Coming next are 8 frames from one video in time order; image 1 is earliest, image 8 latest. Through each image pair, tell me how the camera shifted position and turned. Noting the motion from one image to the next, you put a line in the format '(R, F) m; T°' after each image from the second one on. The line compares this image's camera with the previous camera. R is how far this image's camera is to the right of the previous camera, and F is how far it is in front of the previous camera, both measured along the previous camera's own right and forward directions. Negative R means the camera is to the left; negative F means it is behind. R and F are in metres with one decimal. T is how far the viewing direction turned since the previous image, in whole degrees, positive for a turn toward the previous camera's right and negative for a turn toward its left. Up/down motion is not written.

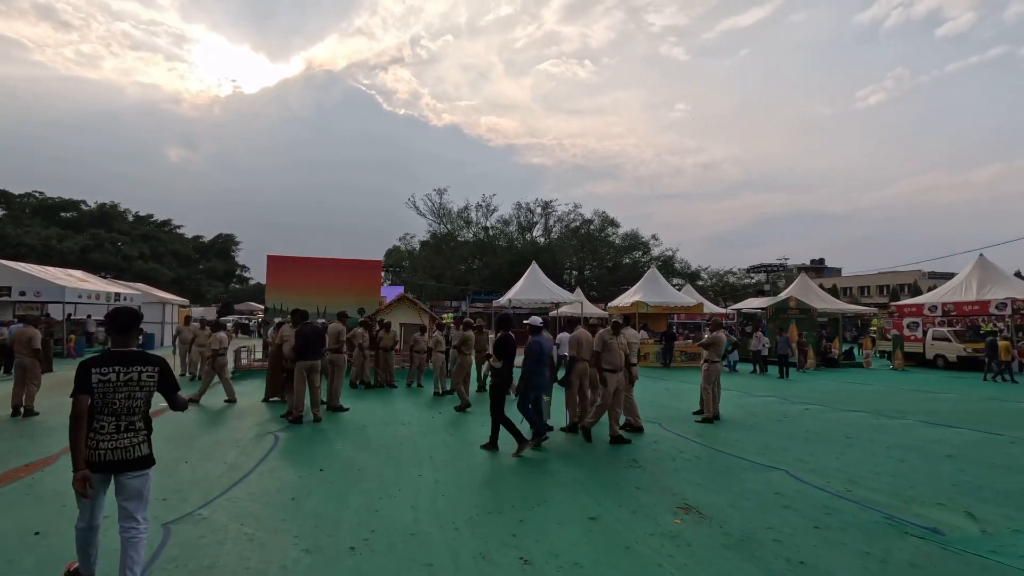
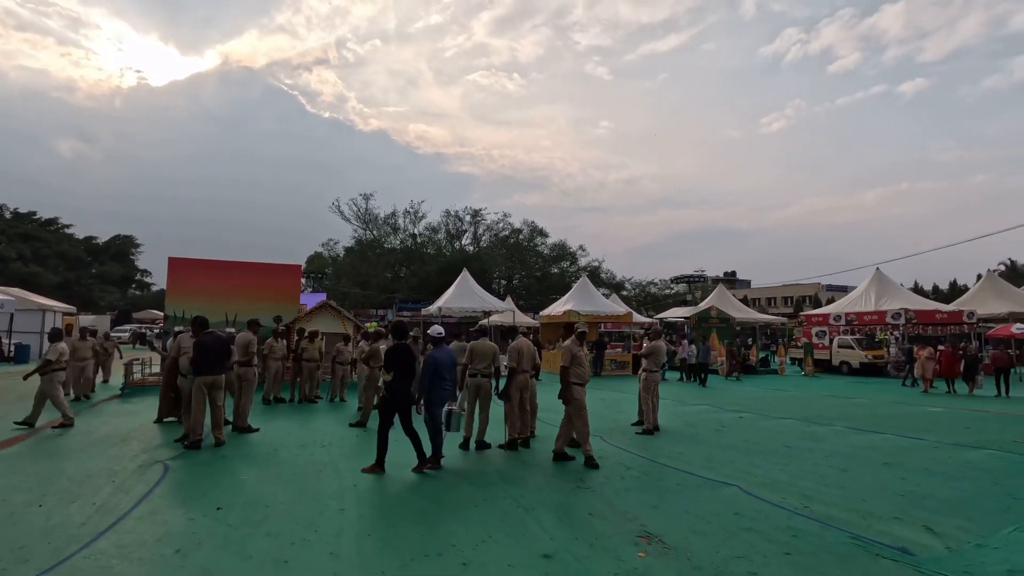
(-0.1, +0.6) m; +8°
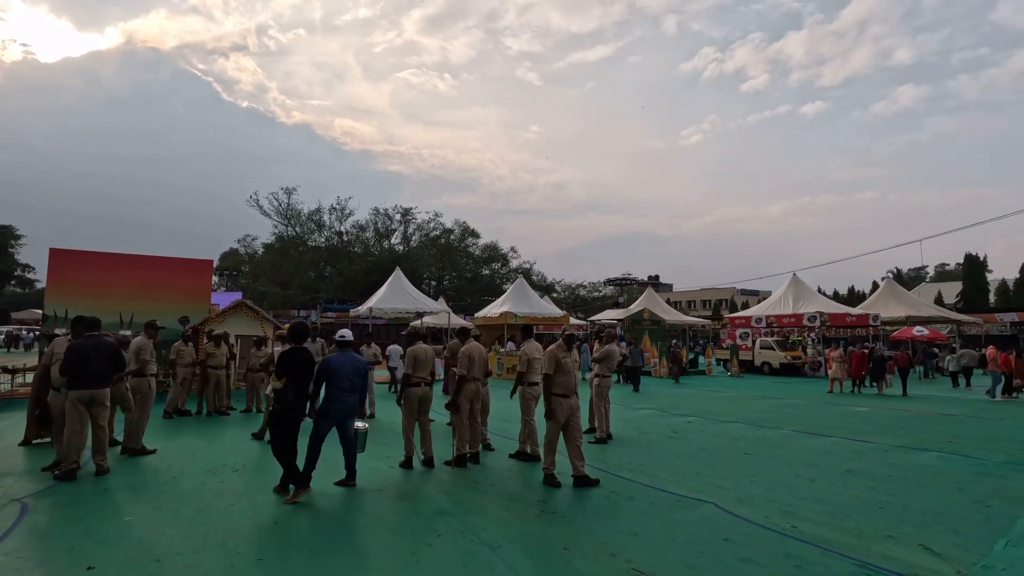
(-0.3, +0.8) m; +8°
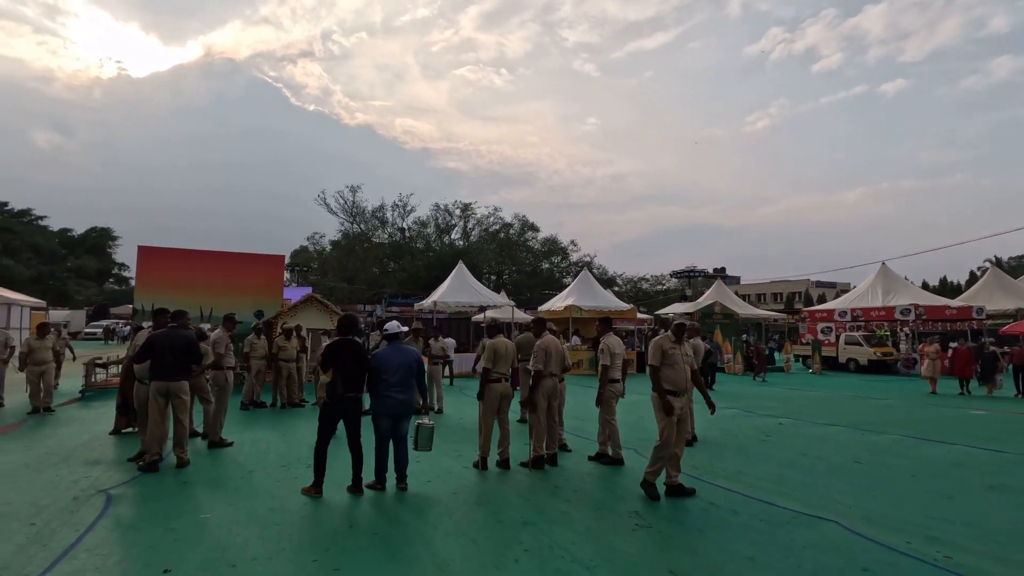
(-0.3, +0.5) m; -6°
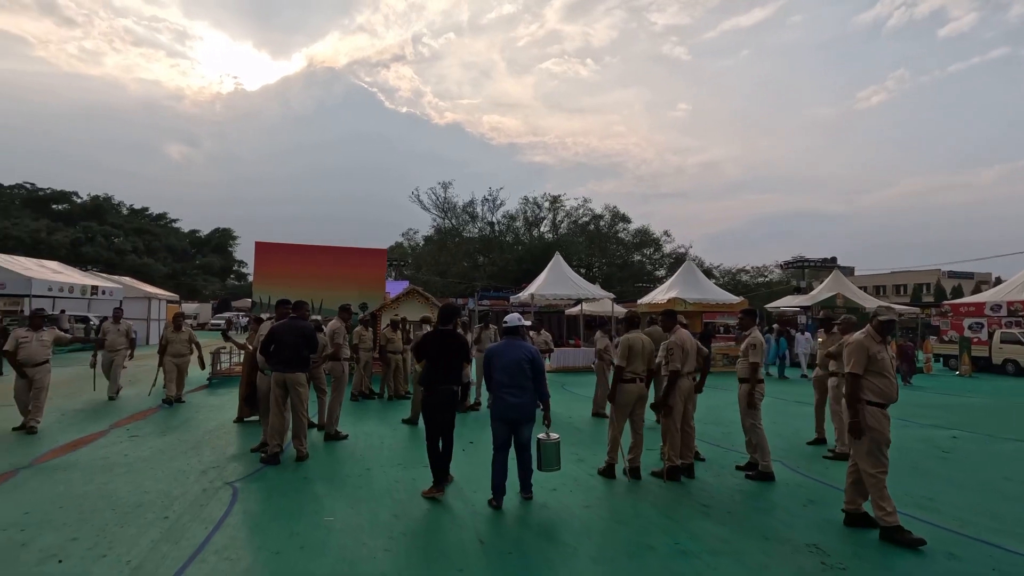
(-0.5, +0.6) m; -9°
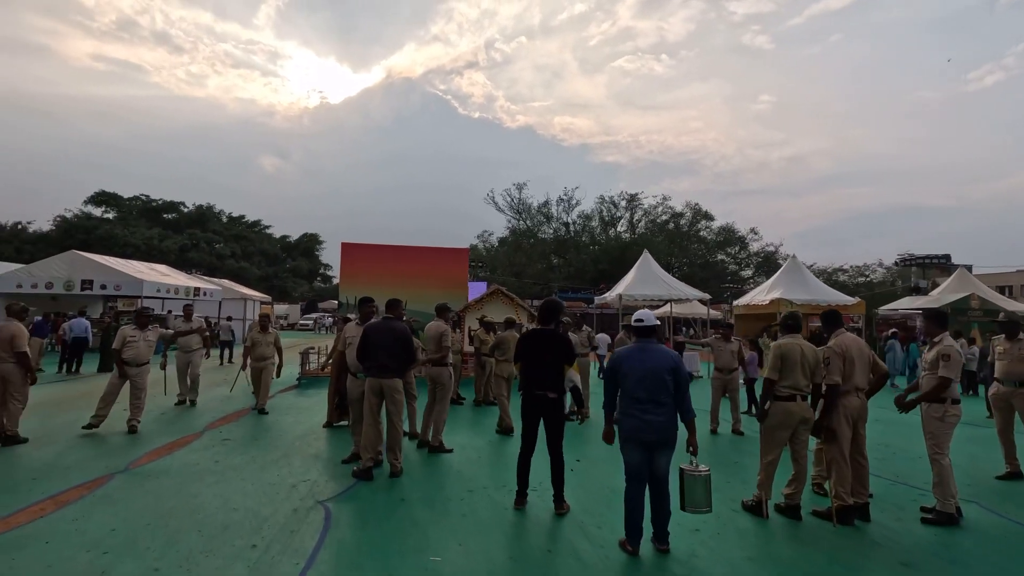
(-0.5, +0.8) m; -8°
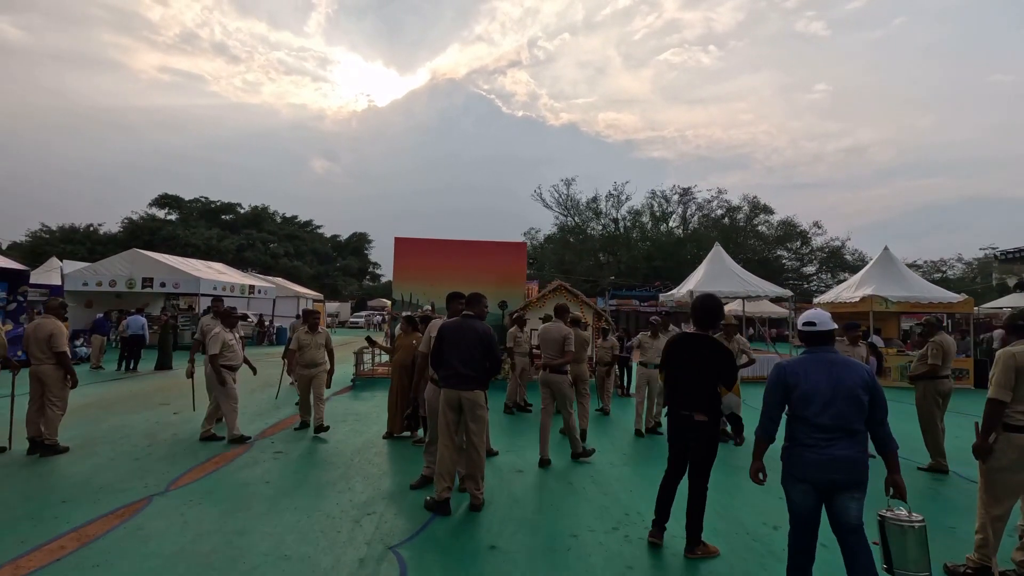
(-0.5, +1.1) m; -5°
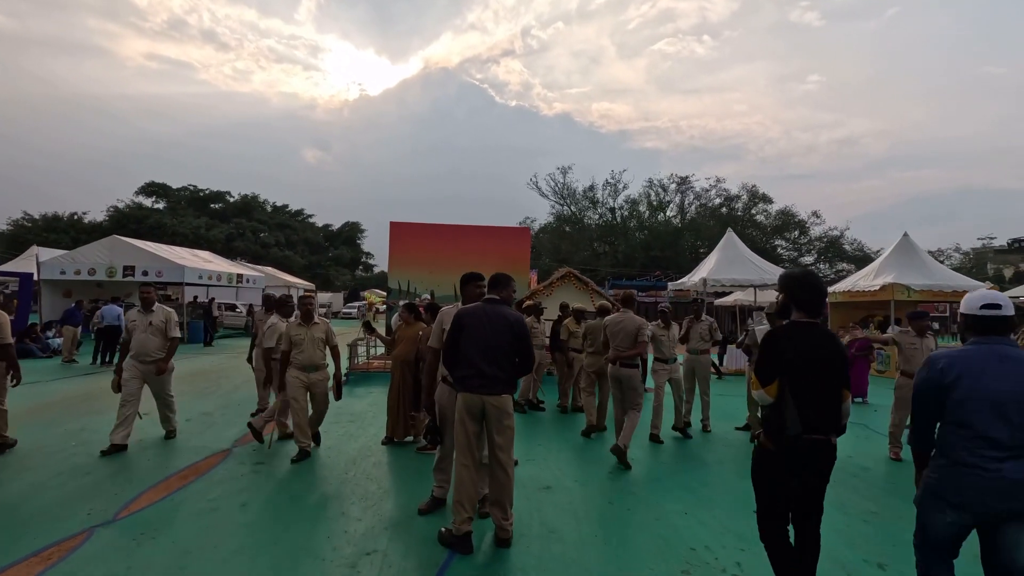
(-0.3, +1.0) m; +1°
